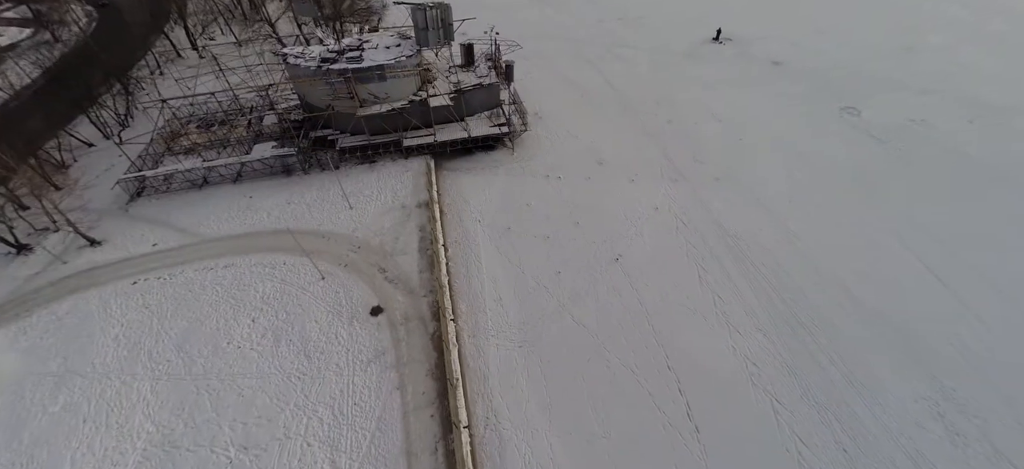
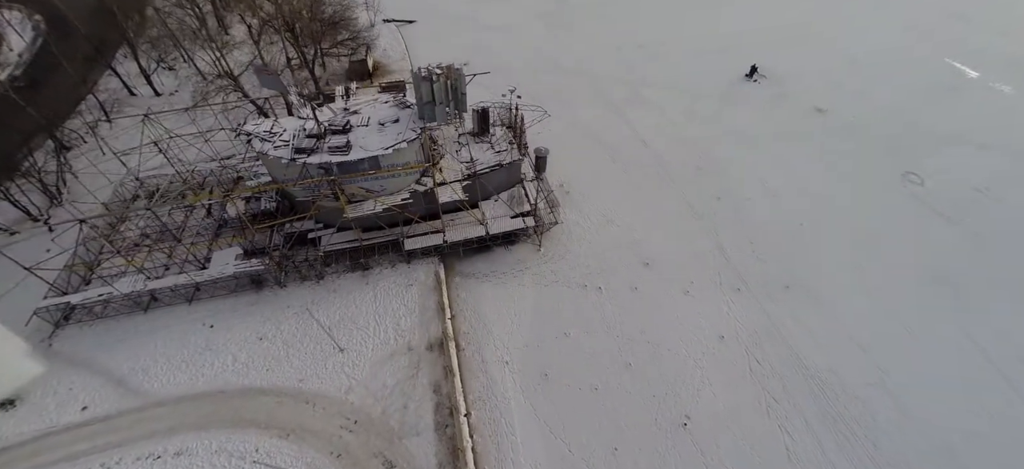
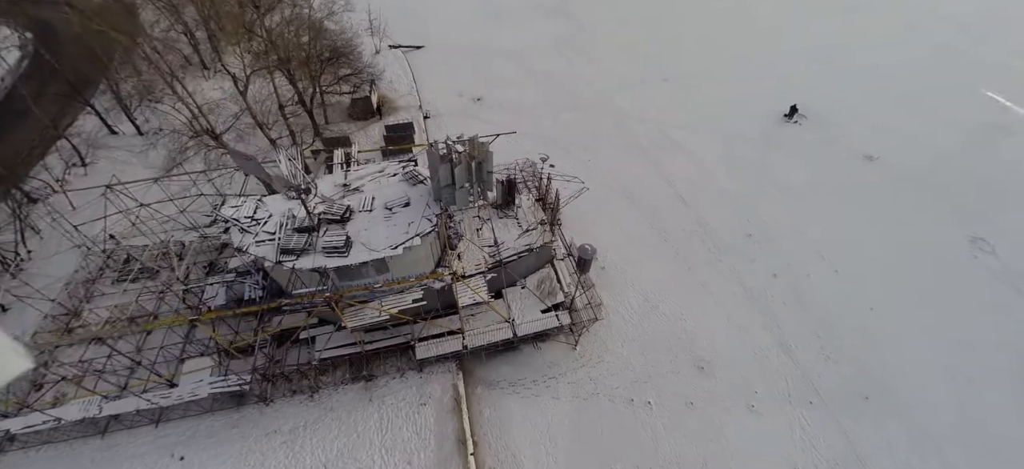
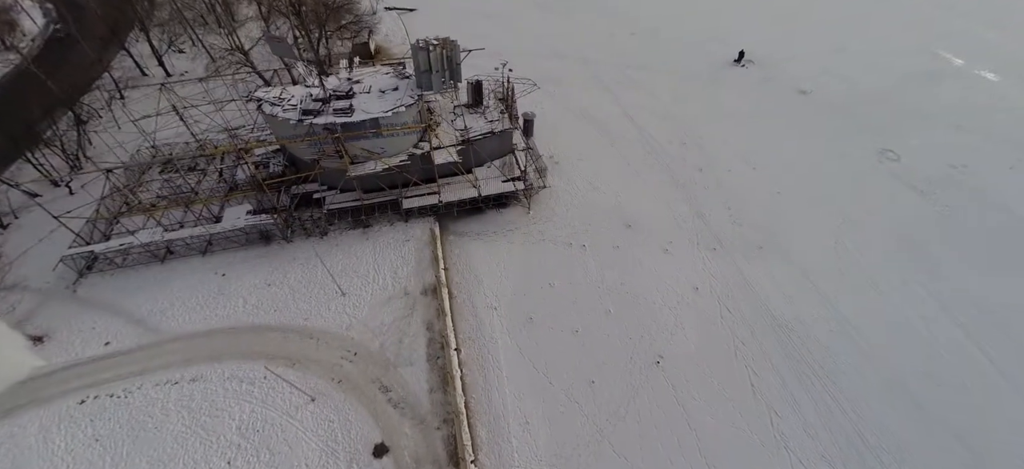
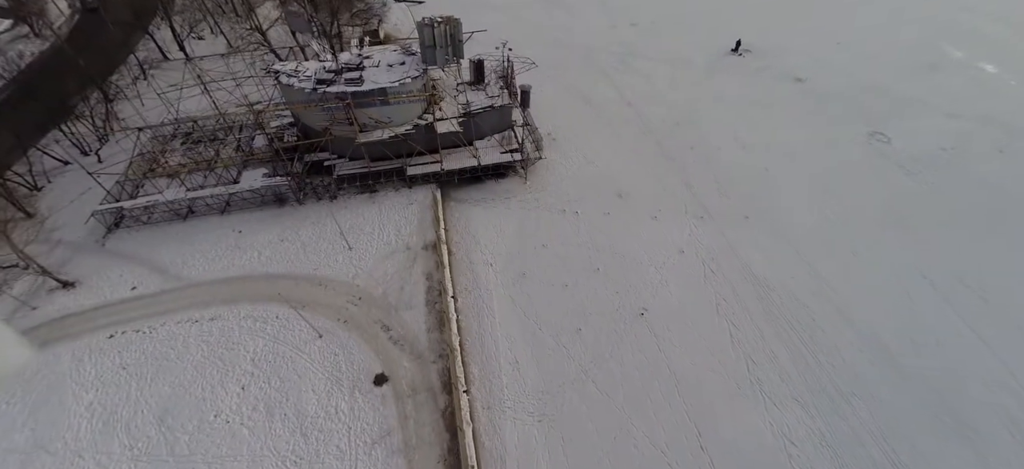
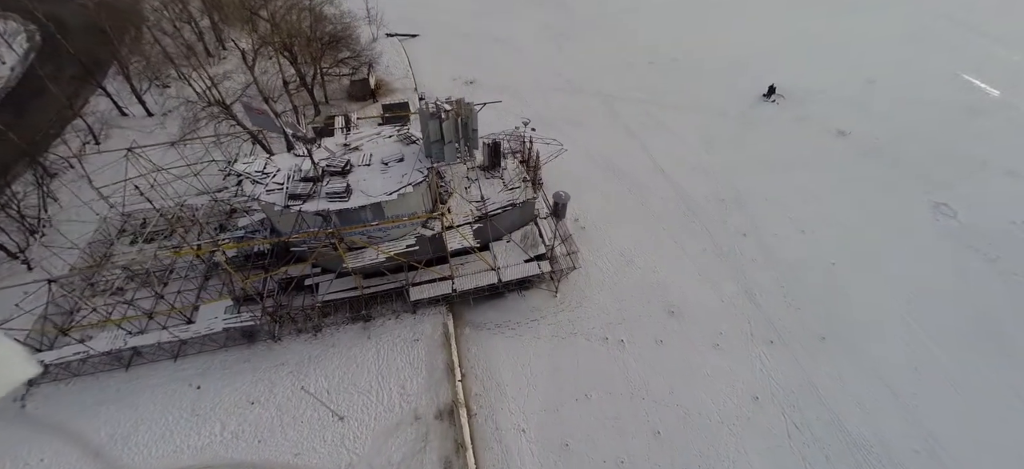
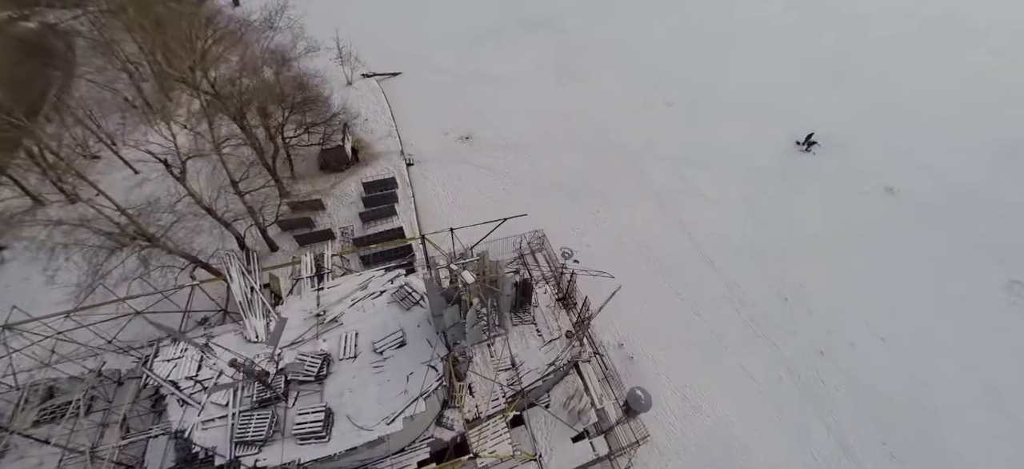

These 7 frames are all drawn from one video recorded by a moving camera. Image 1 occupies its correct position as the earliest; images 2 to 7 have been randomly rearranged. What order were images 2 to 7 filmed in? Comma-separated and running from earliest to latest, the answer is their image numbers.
5, 4, 2, 6, 3, 7
